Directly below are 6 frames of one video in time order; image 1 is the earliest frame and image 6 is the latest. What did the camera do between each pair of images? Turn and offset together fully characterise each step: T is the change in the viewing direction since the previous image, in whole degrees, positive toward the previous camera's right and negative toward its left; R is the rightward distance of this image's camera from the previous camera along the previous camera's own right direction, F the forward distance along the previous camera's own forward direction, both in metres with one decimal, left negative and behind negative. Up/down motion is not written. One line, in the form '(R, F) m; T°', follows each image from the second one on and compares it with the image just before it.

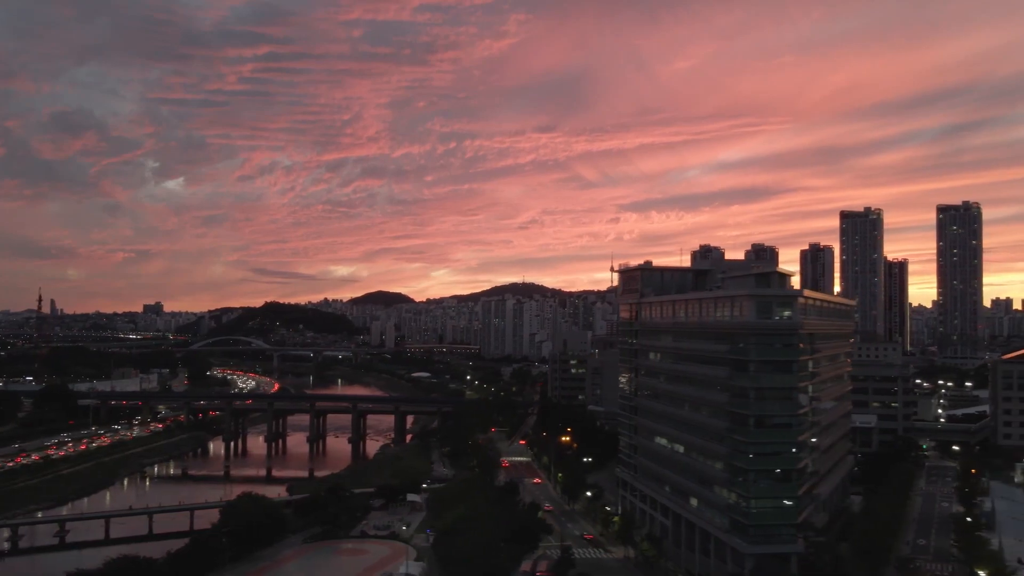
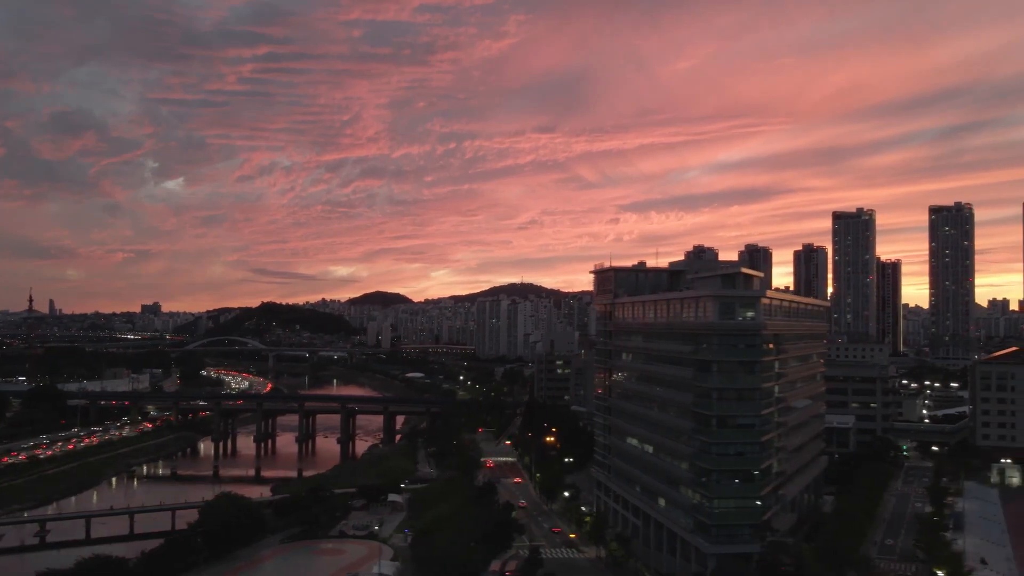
(+1.3, -0.1) m; 0°
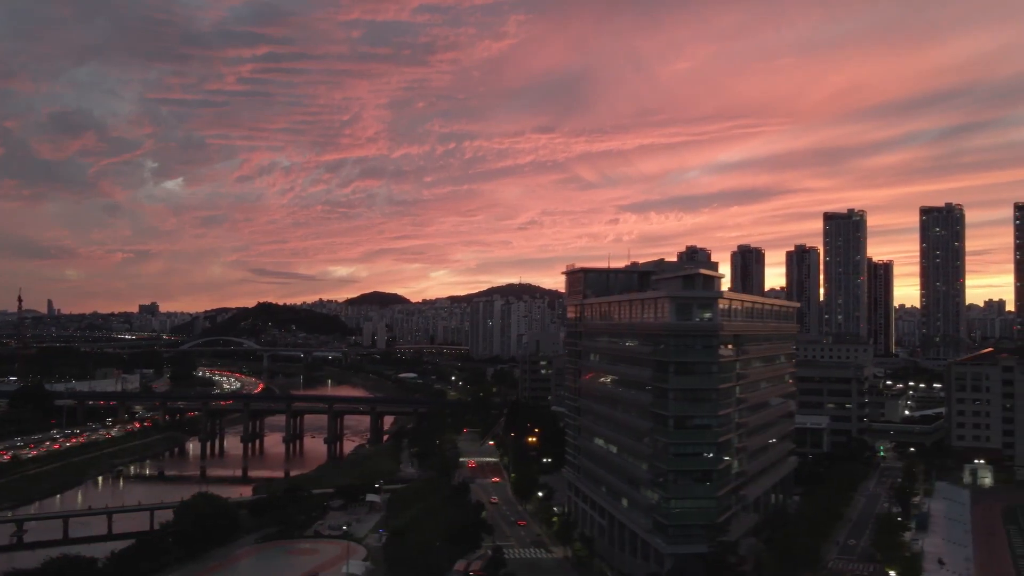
(+1.6, -0.1) m; 0°
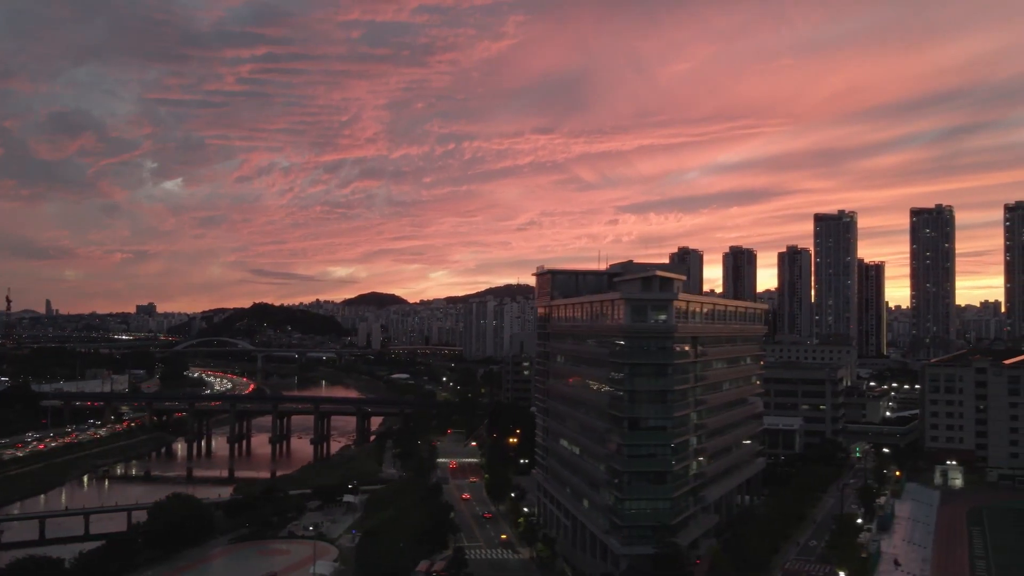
(+1.6, -0.1) m; 0°
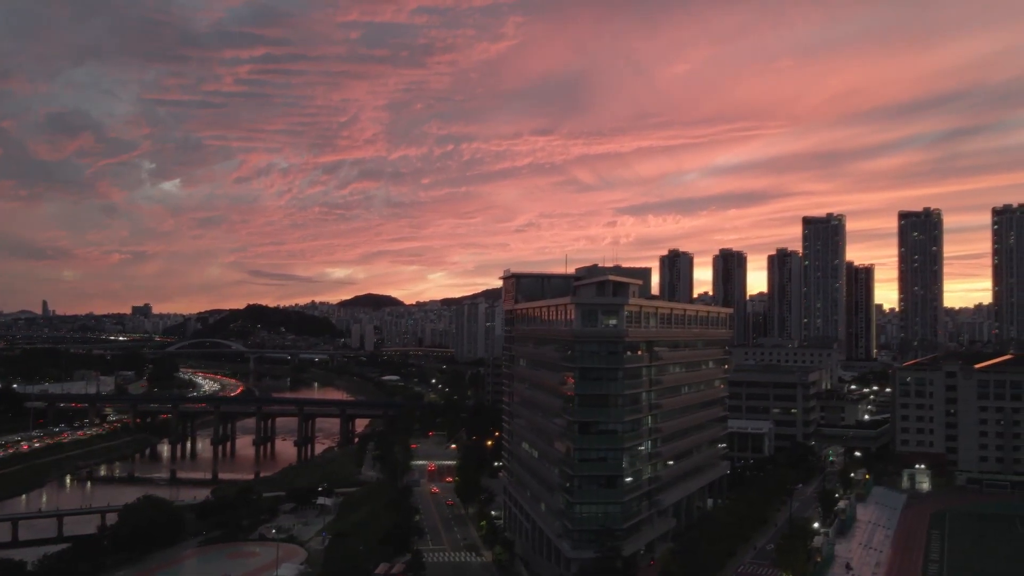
(+1.8, -0.1) m; 0°
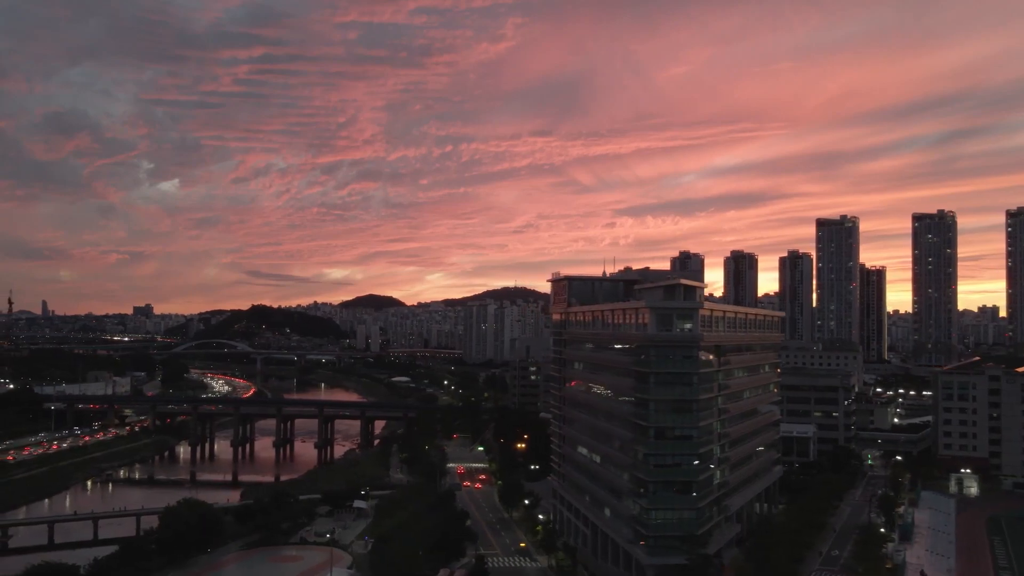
(-2.9, +0.3) m; 0°
